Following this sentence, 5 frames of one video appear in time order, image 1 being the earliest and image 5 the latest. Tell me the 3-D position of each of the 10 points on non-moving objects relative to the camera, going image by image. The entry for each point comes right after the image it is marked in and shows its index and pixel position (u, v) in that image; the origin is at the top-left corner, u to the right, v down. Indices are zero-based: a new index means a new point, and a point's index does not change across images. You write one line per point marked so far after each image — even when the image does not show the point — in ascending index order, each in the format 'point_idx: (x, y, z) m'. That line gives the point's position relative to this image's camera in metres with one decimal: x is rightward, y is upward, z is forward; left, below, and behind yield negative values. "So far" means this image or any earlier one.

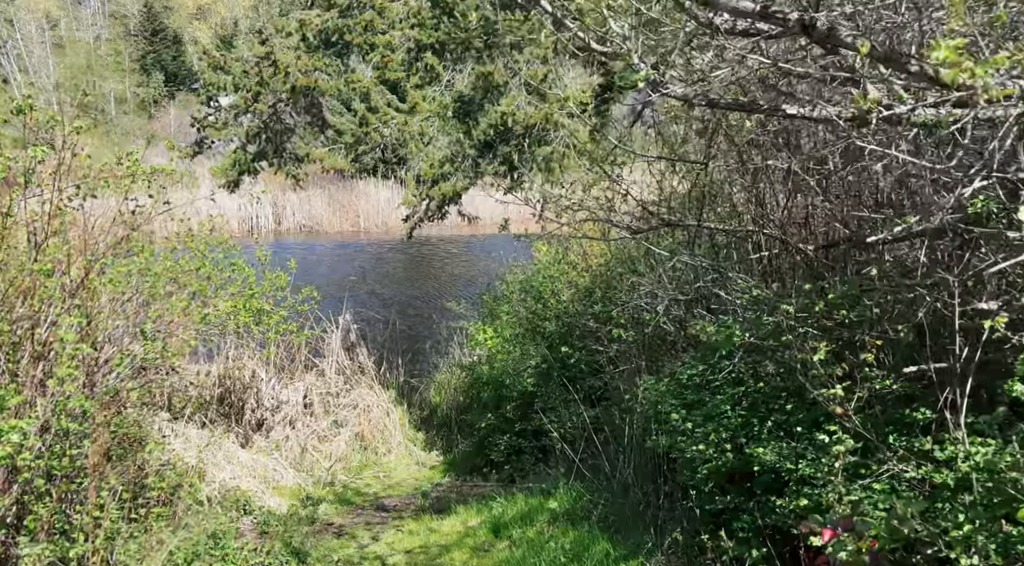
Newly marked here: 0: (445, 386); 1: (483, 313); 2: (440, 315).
0: (-0.7, -1.1, +11.3) m
1: (-0.3, -0.3, +10.3) m
2: (-0.9, -0.4, +14.5) m
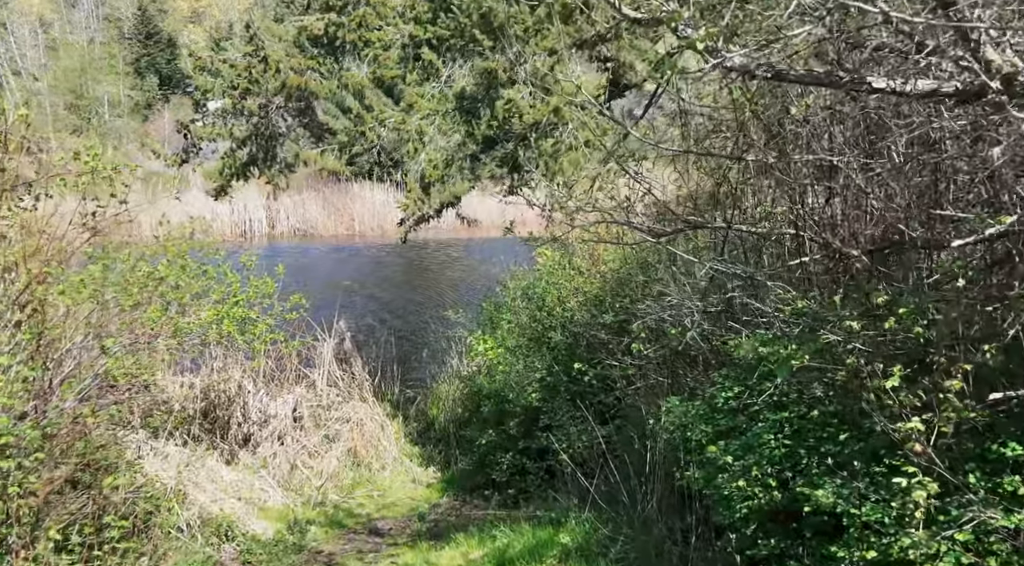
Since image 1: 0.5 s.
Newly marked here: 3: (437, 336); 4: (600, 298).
0: (-0.7, -1.2, +10.8) m
1: (-0.3, -0.4, +9.7) m
2: (-0.9, -0.5, +13.9) m
3: (-0.9, -0.7, +13.2) m
4: (+0.6, -0.1, +7.3) m
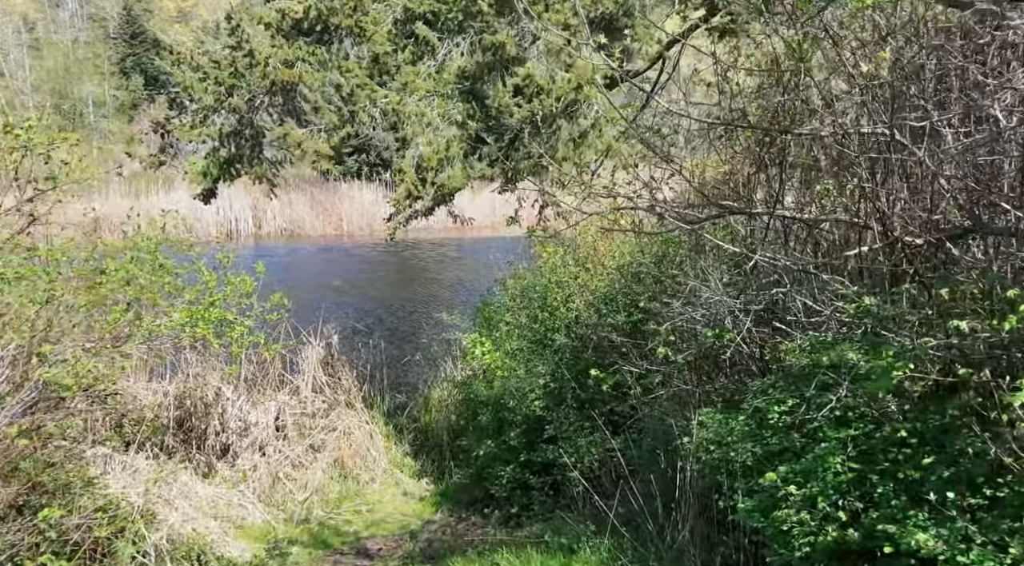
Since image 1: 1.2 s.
0: (-0.7, -1.2, +10.1) m
1: (-0.3, -0.3, +9.1) m
2: (-1.0, -0.5, +13.3) m
3: (-1.0, -0.7, +12.5) m
4: (+0.7, -0.1, +6.7) m
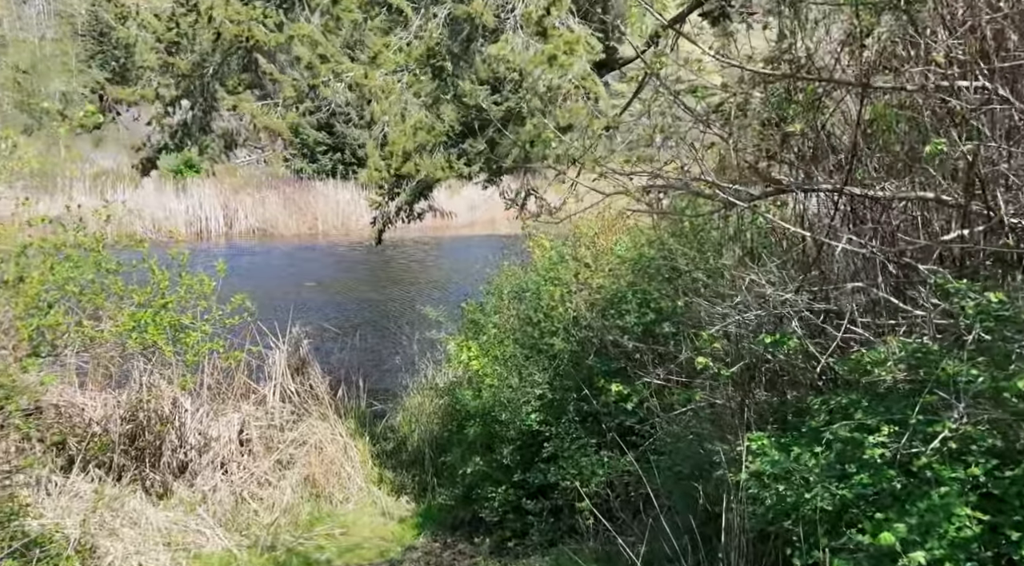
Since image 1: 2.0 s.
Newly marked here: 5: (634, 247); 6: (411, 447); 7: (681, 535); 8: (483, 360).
0: (-0.9, -1.2, +9.3) m
1: (-0.4, -0.3, +8.3) m
2: (-1.2, -0.5, +12.4) m
3: (-1.1, -0.7, +11.7) m
4: (+0.6, -0.1, +5.9) m
5: (+0.7, +0.2, +6.3) m
6: (-0.9, -1.4, +9.0) m
7: (+0.7, -1.1, +4.6) m
8: (-0.2, -0.5, +7.0) m
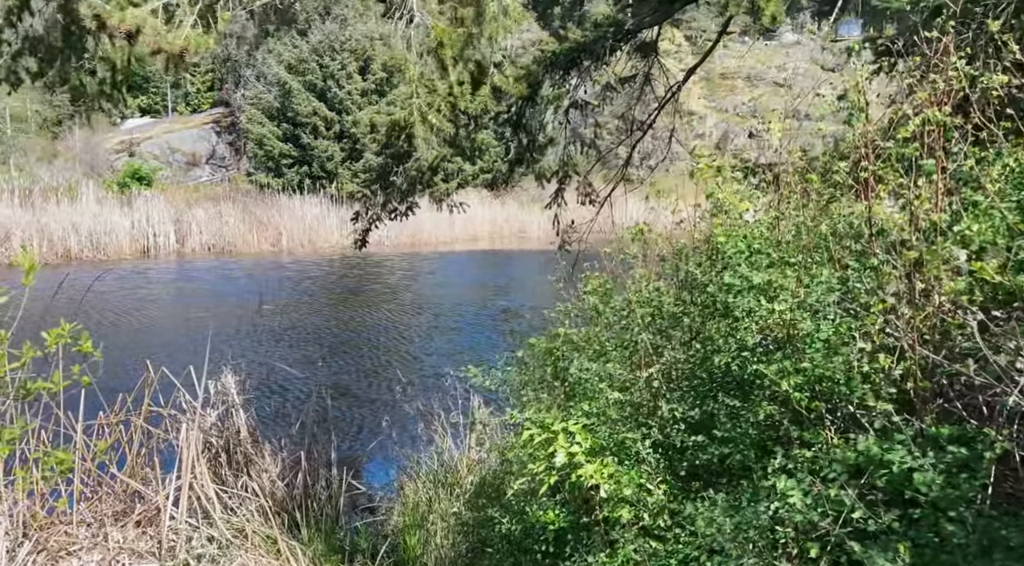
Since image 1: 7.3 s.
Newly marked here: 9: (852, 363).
0: (-0.4, -1.2, +5.3) m
1: (+0.1, -0.4, +4.3) m
2: (-0.8, -0.7, +8.5) m
3: (-0.8, -0.8, +7.7) m
4: (+1.1, -0.1, +2.0) m
5: (+1.2, +0.2, +2.4) m
6: (-0.4, -1.5, +5.0) m
7: (+1.3, -1.1, +0.6) m
8: (+0.3, -0.6, +3.0) m
9: (+0.8, -0.2, +2.6) m
